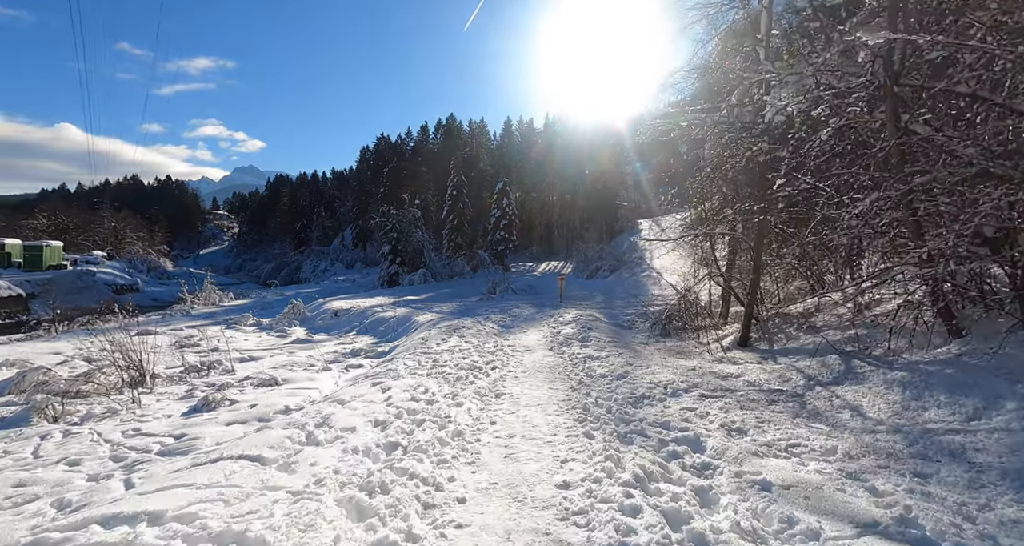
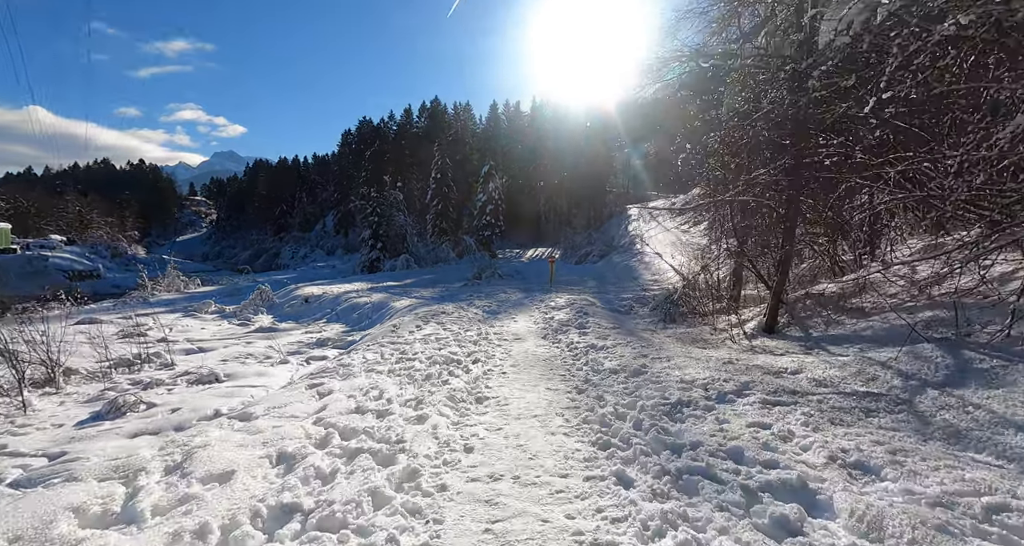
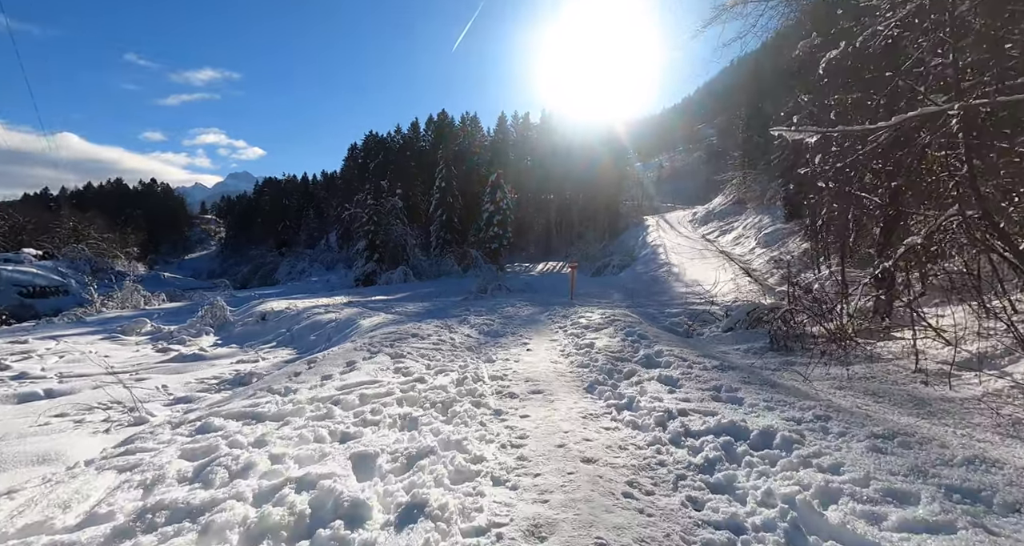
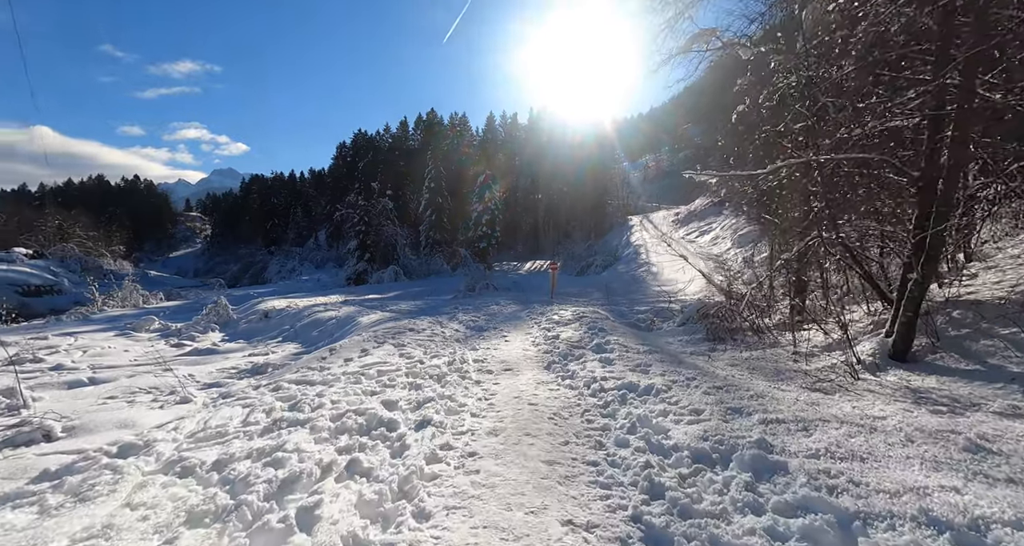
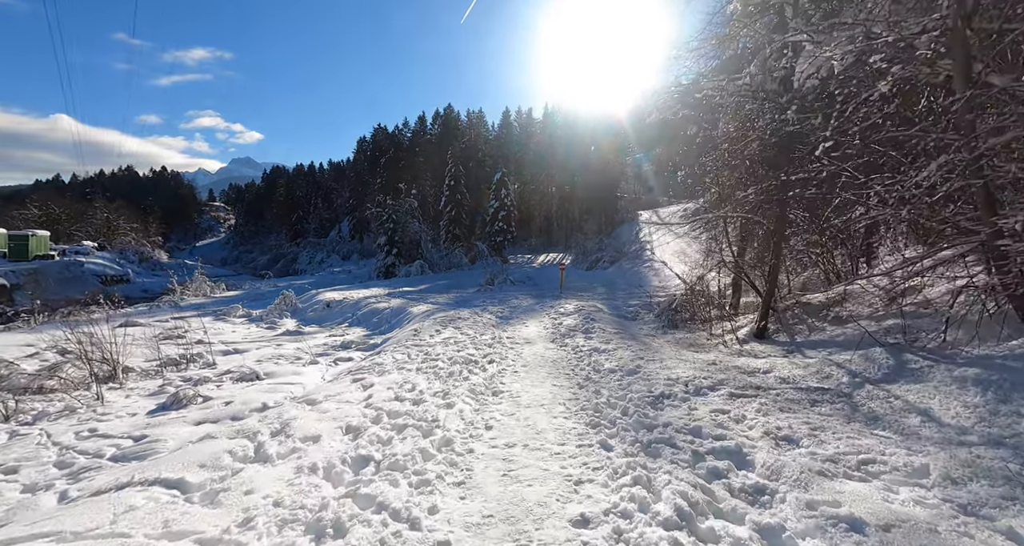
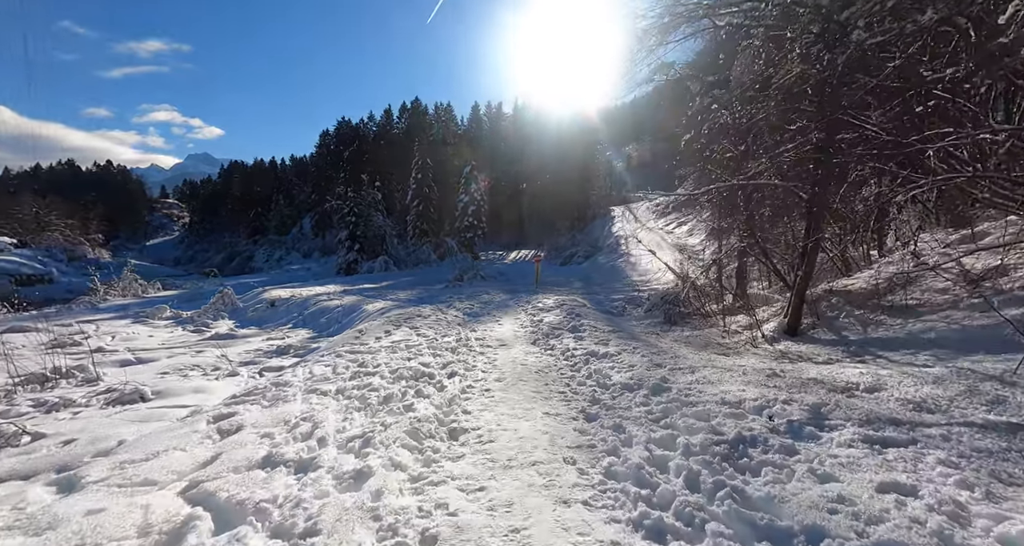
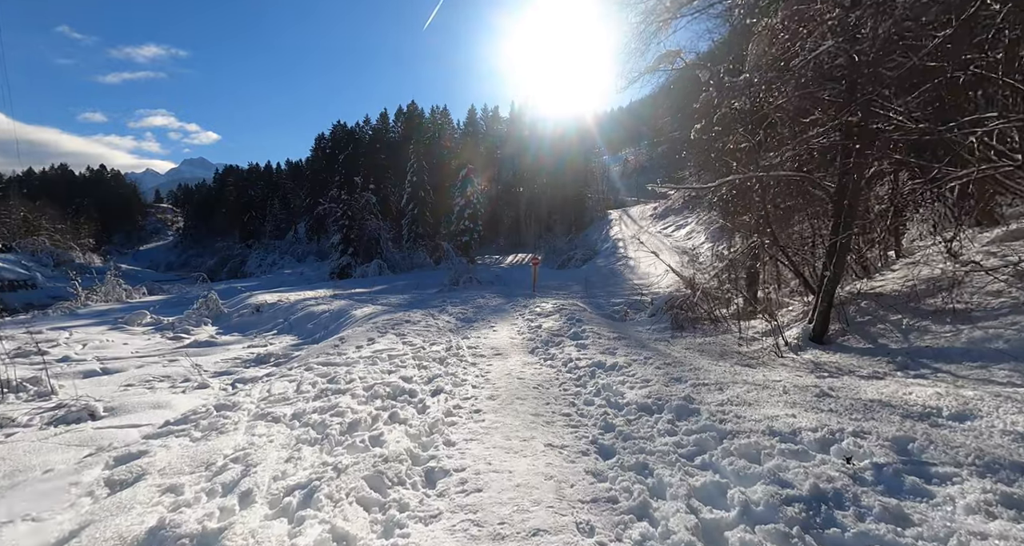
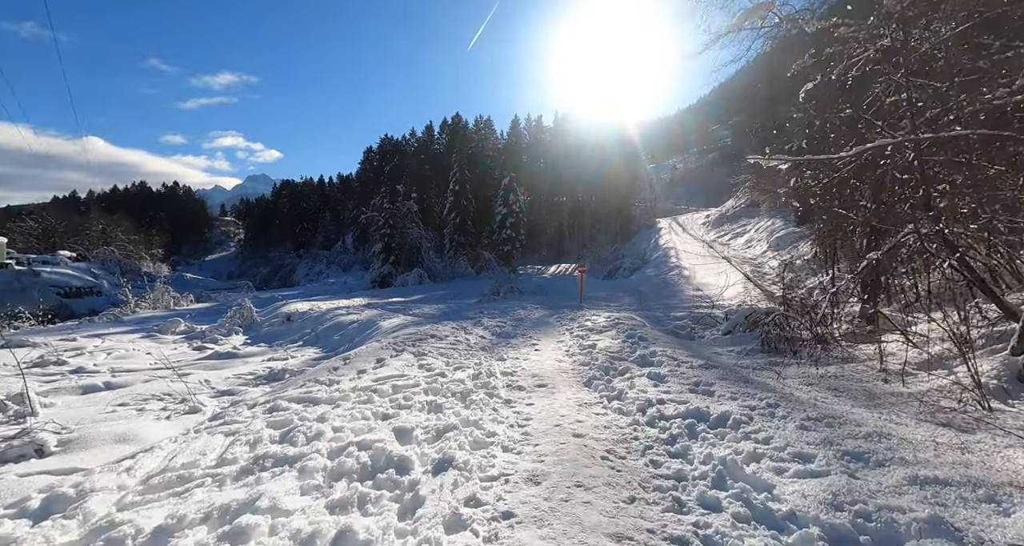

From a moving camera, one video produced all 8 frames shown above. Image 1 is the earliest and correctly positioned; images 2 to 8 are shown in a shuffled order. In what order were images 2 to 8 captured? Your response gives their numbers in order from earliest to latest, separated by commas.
5, 2, 6, 7, 4, 8, 3
